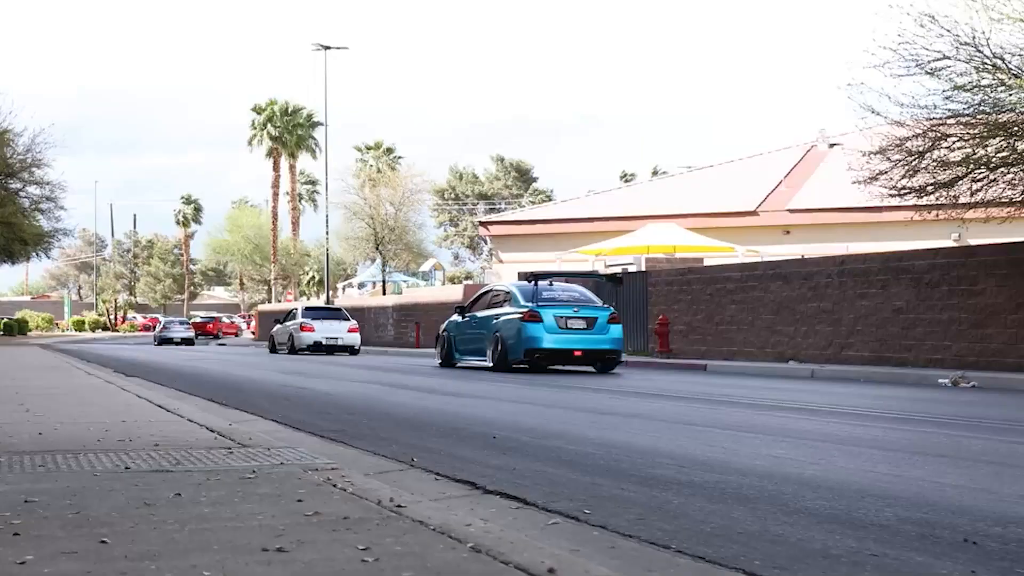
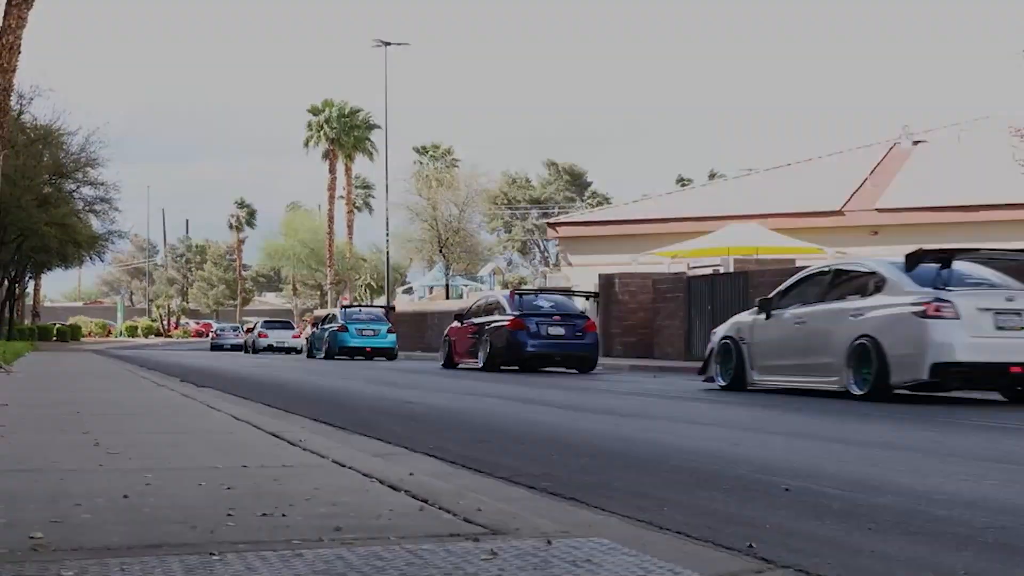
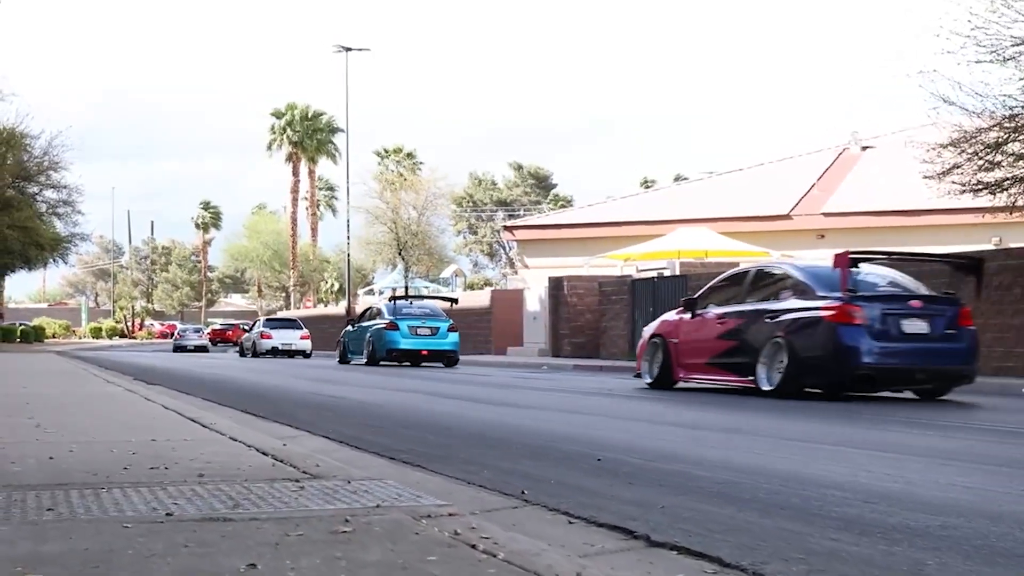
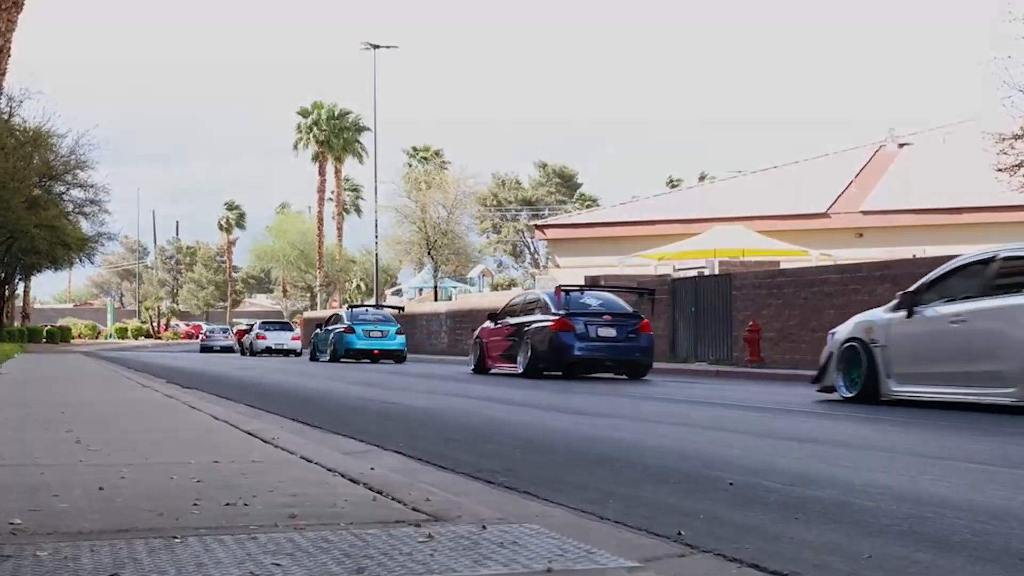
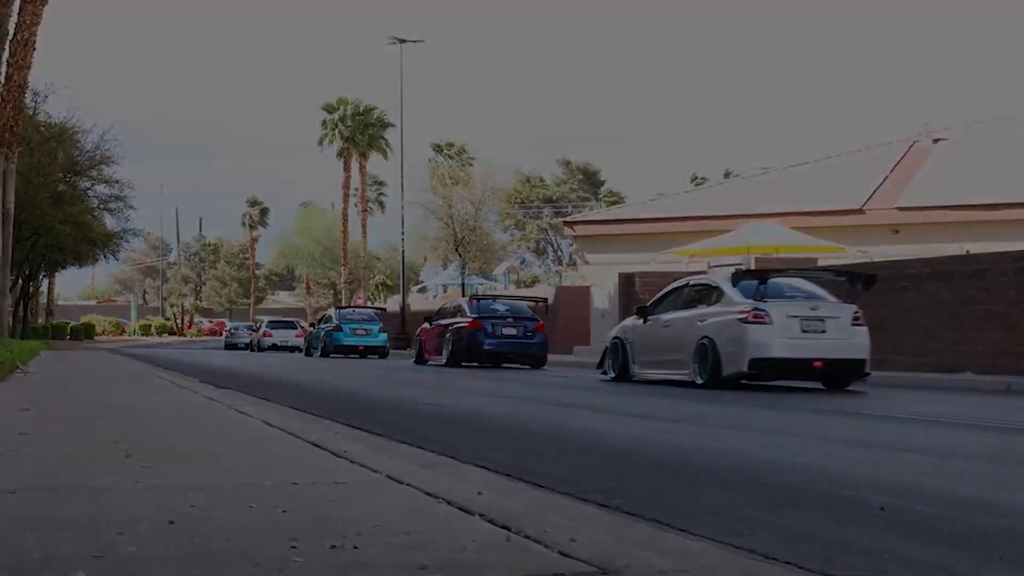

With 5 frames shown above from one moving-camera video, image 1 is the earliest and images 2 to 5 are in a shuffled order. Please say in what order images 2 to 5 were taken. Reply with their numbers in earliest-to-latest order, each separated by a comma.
3, 4, 2, 5
